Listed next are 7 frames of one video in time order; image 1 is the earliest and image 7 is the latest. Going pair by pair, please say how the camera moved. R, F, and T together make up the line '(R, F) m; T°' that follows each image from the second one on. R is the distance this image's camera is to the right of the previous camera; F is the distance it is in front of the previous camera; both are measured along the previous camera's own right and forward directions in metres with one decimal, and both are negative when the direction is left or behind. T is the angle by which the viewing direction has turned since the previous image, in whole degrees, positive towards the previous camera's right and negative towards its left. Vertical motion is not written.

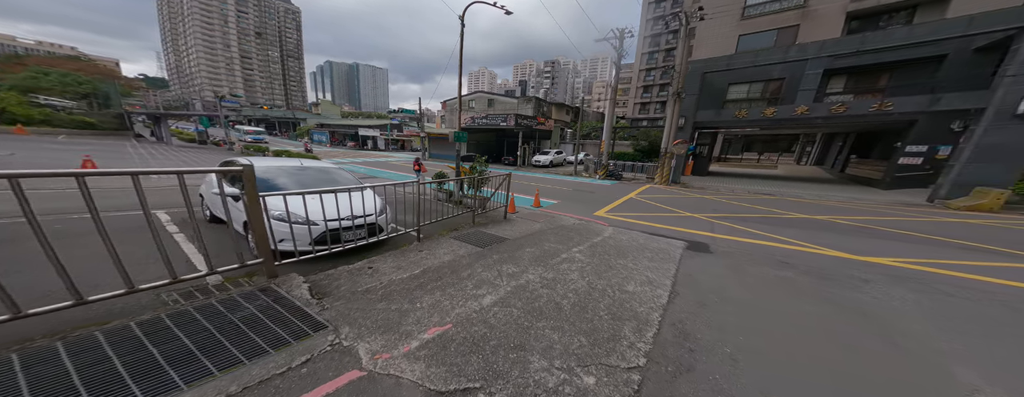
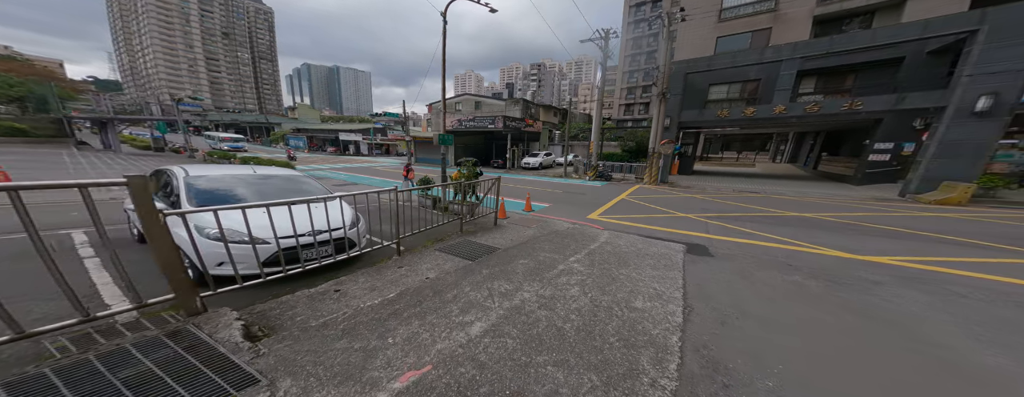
(-0.1, +0.5) m; +3°
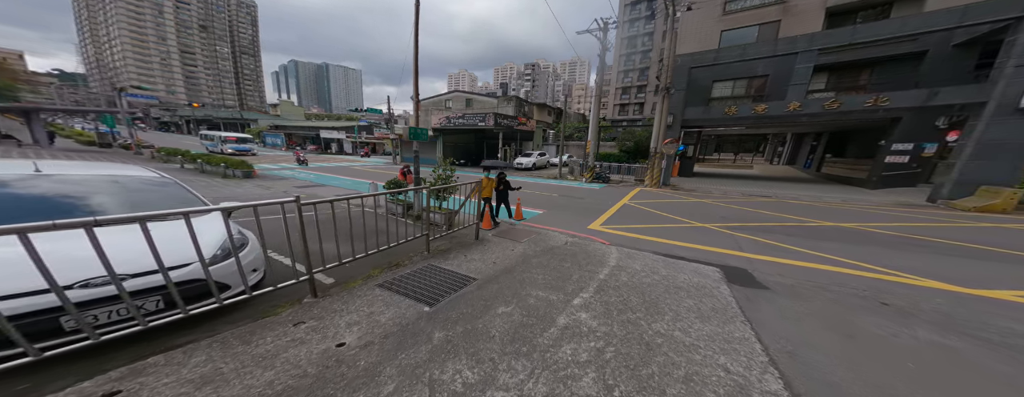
(+0.2, +1.5) m; +2°
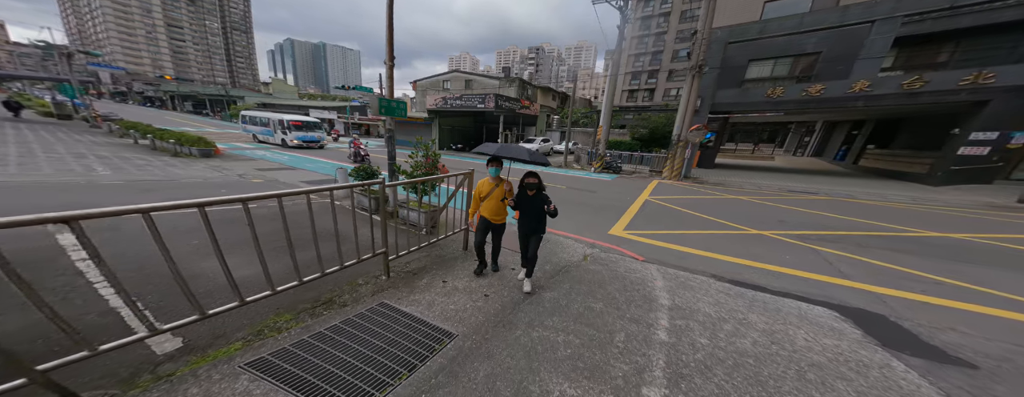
(0.0, +1.6) m; 0°
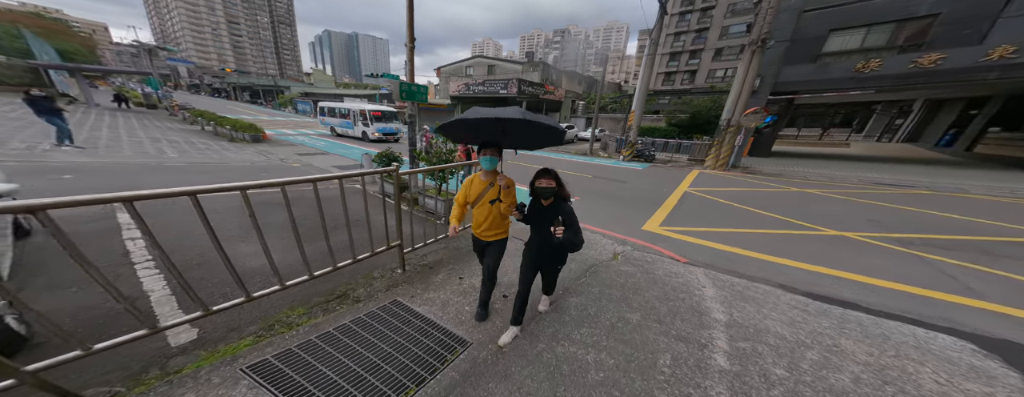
(0.0, +0.3) m; -7°
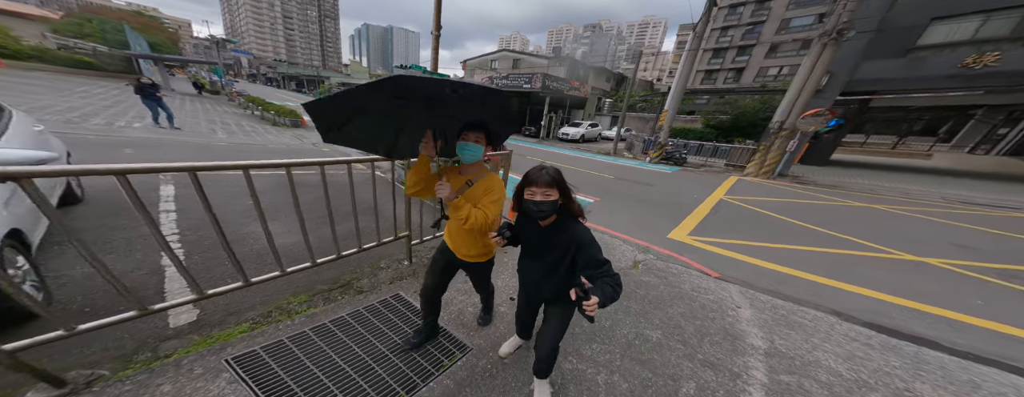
(+0.1, +0.2) m; -5°
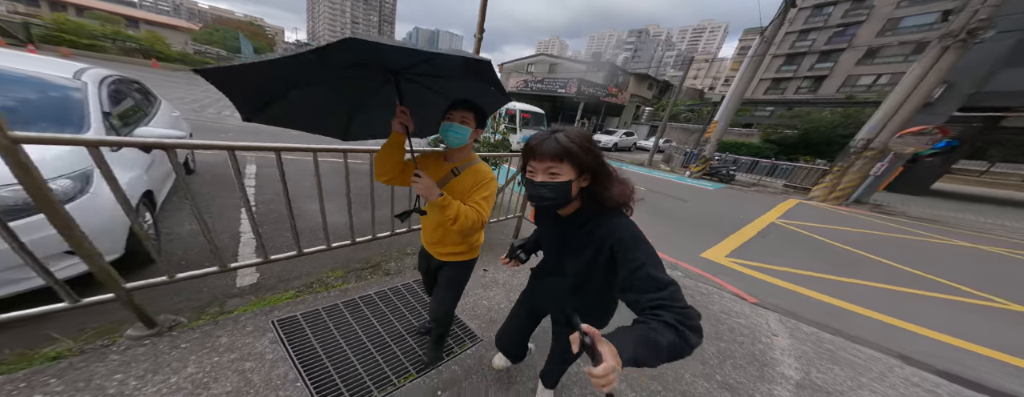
(+0.1, -0.1) m; -6°
